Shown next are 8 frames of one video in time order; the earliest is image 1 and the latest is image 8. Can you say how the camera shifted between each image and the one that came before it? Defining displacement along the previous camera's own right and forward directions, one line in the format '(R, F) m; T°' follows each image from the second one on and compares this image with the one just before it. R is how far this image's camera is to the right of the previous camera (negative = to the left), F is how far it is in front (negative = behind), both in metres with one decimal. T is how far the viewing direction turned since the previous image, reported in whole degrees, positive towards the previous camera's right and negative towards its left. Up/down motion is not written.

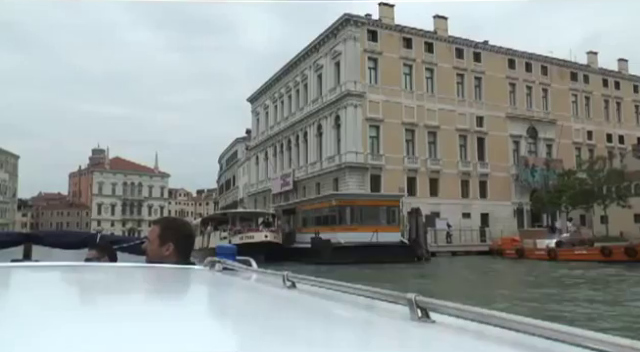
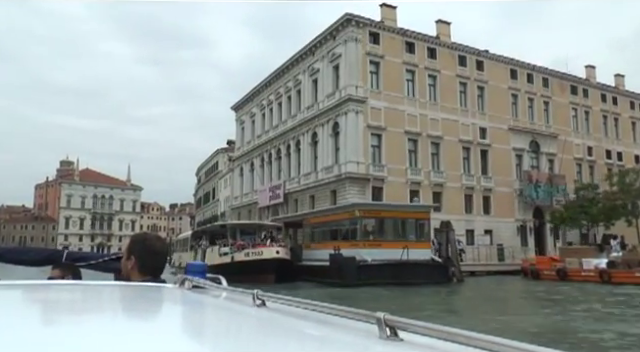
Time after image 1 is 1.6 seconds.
(-0.8, +1.6) m; +3°
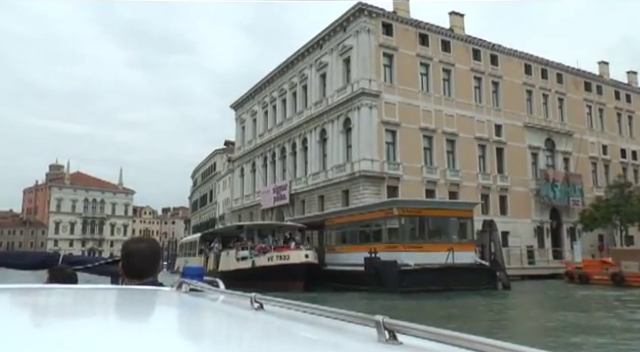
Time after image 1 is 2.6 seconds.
(-0.6, +1.0) m; +1°
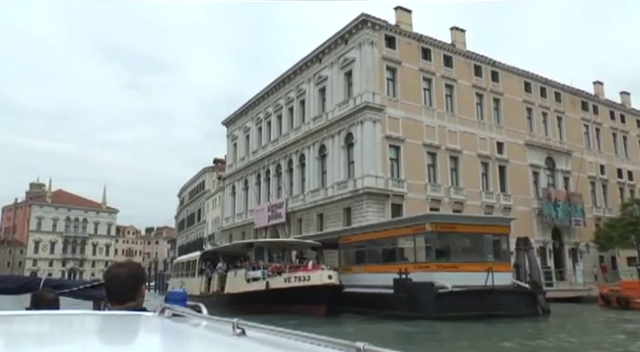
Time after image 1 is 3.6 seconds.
(-0.5, +0.7) m; +2°
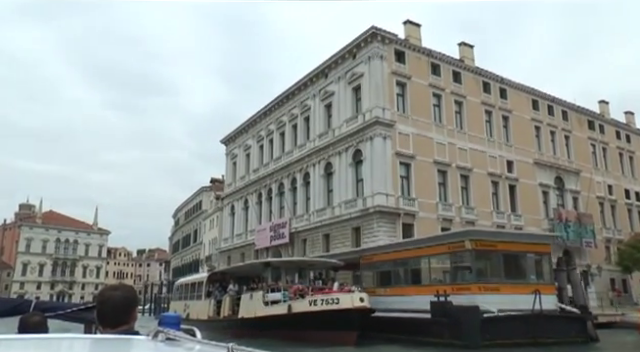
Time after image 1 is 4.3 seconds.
(-0.4, +0.6) m; +1°
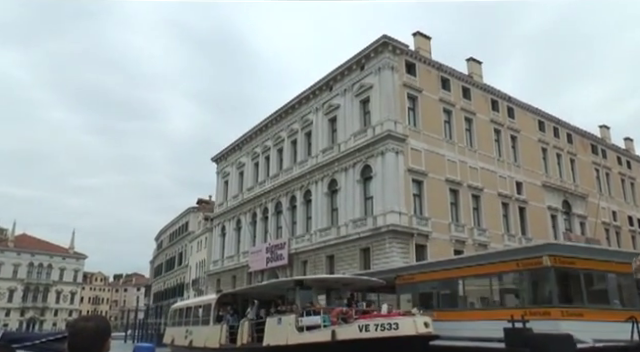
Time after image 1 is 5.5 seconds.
(-0.7, +1.0) m; +2°
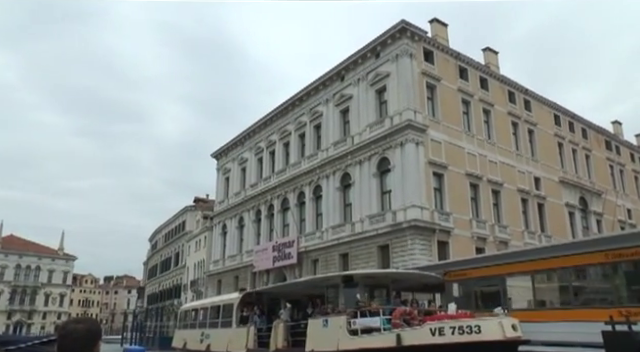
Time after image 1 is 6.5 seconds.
(-0.6, +0.9) m; +1°
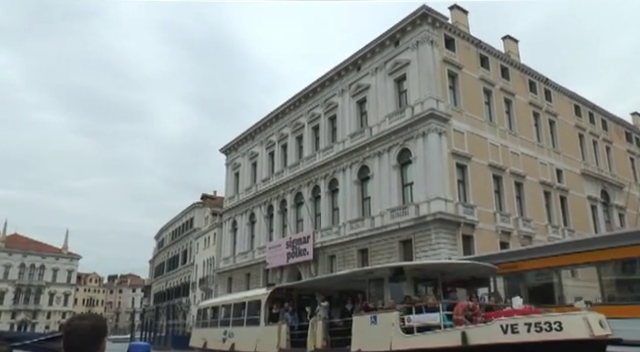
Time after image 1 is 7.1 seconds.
(-0.4, +0.5) m; 0°
